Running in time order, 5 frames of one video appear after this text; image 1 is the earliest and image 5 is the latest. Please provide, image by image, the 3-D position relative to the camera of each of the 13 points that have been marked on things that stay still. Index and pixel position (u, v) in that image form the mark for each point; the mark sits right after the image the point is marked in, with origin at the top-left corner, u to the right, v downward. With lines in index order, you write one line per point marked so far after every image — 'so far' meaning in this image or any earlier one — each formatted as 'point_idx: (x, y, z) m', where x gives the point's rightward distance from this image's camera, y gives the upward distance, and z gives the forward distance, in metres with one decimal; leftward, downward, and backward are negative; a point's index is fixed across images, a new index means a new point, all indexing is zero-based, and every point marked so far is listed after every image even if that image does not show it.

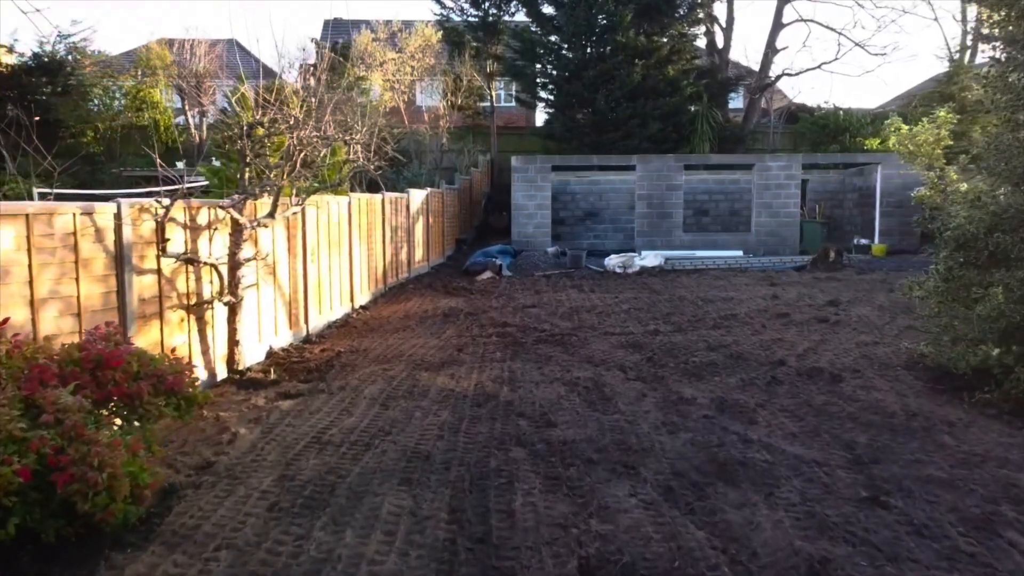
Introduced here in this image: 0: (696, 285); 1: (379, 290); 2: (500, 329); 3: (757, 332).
0: (+2.9, 0.0, +14.3) m
1: (-2.1, 0.0, +13.7) m
2: (-0.1, -0.5, +9.9) m
3: (+2.6, -0.5, +9.5) m
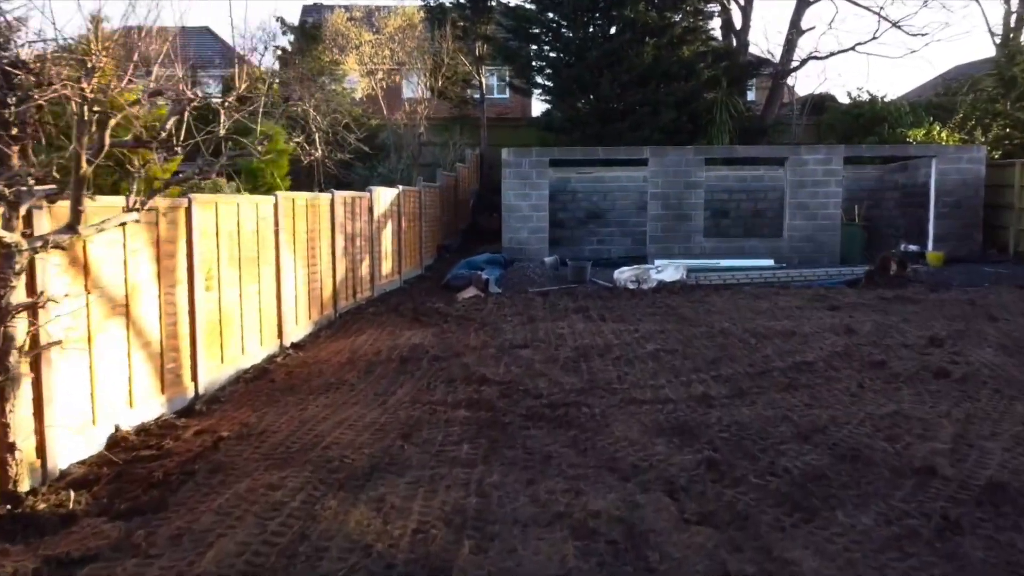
0: (+2.8, -0.3, +11.2) m
1: (-2.2, -0.4, +10.6) m
2: (-0.3, -0.8, +6.8) m
3: (+2.5, -0.8, +6.4) m
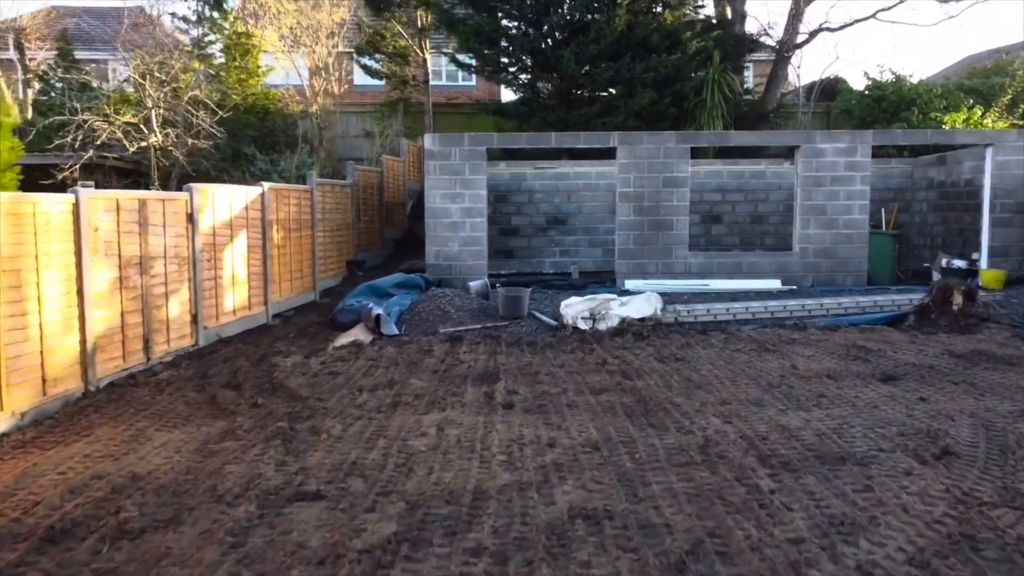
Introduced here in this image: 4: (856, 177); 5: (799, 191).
0: (+1.7, -0.7, +7.1) m
1: (-3.3, -0.8, +6.4) m
2: (-1.3, -1.2, +2.6) m
3: (+1.4, -1.2, +2.2) m
4: (+5.2, +1.7, +13.4) m
5: (+4.3, +1.5, +13.5) m
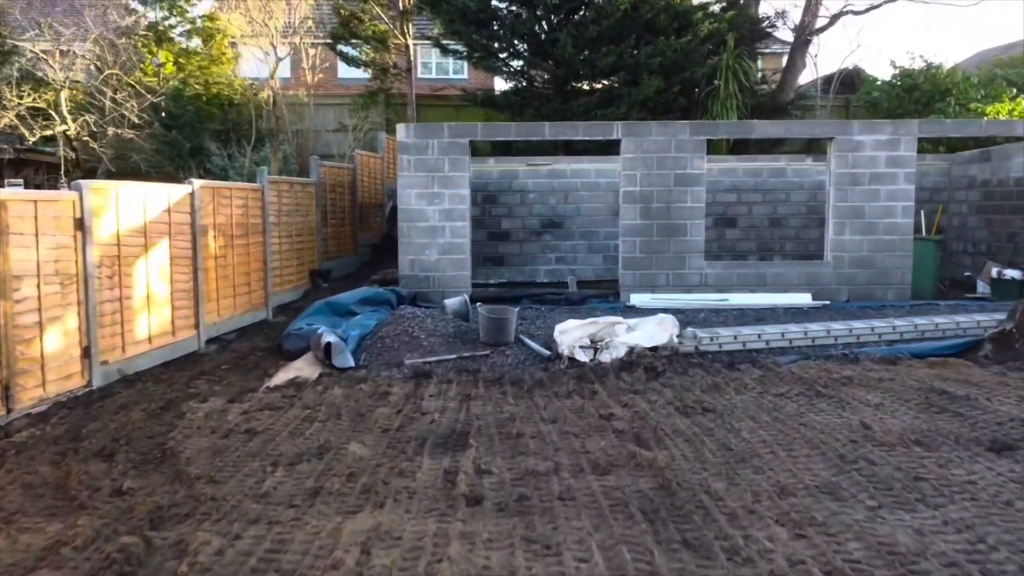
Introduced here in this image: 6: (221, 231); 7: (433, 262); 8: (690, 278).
0: (+1.6, -0.9, +5.2) m
1: (-3.4, -1.0, +4.5) m
2: (-1.5, -1.4, +0.7) m
3: (+1.3, -1.4, +0.3) m
4: (+5.0, +1.5, +11.6) m
5: (+4.2, +1.3, +11.6) m
6: (-3.1, +0.6, +9.6) m
7: (-1.0, +0.3, +11.7) m
8: (+2.3, +0.1, +11.7) m
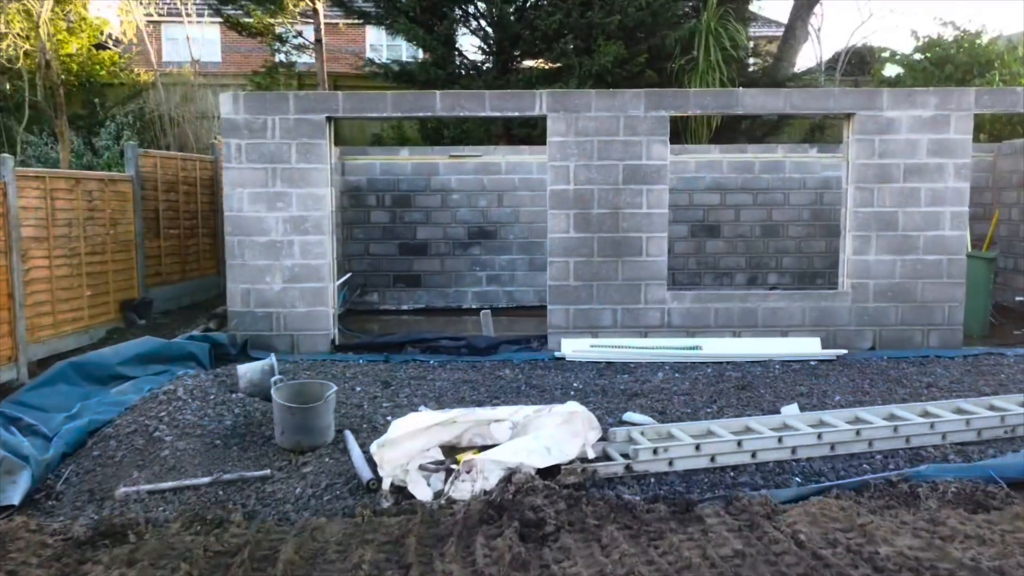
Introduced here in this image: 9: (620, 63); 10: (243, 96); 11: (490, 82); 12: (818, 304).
0: (+0.5, -1.3, +1.6) m
1: (-4.5, -1.4, +0.9) m
2: (-2.5, -1.8, -2.8) m
3: (+0.2, -1.8, -3.2) m
4: (+3.9, +1.1, +8.0) m
5: (+3.1, +0.9, +8.1) m
6: (-4.2, +0.2, +6.1) m
7: (-2.1, 0.0, +8.2) m
8: (+1.2, -0.3, +8.2) m
9: (+1.5, +3.1, +12.3) m
10: (-2.4, +1.7, +8.0) m
11: (-0.3, +2.9, +12.8) m
12: (+2.8, -0.1, +8.2) m
